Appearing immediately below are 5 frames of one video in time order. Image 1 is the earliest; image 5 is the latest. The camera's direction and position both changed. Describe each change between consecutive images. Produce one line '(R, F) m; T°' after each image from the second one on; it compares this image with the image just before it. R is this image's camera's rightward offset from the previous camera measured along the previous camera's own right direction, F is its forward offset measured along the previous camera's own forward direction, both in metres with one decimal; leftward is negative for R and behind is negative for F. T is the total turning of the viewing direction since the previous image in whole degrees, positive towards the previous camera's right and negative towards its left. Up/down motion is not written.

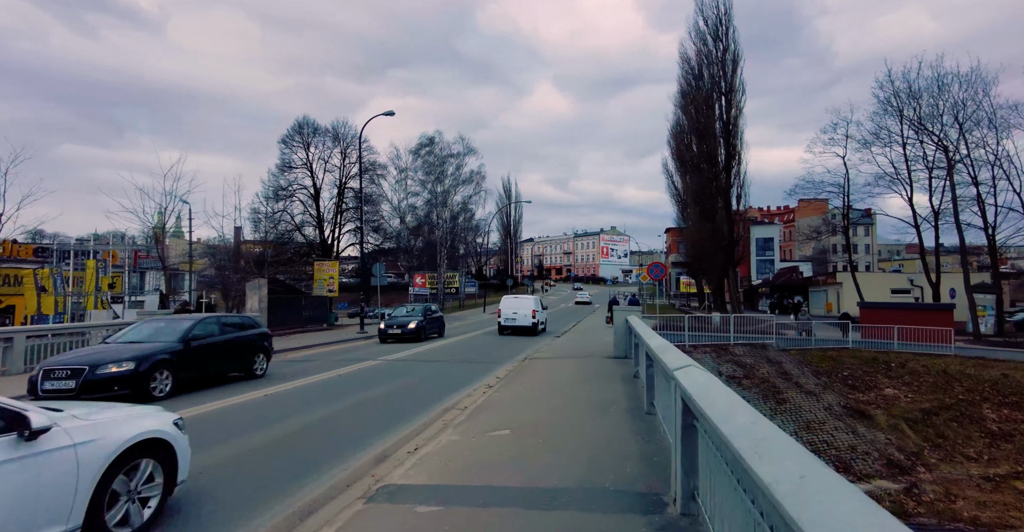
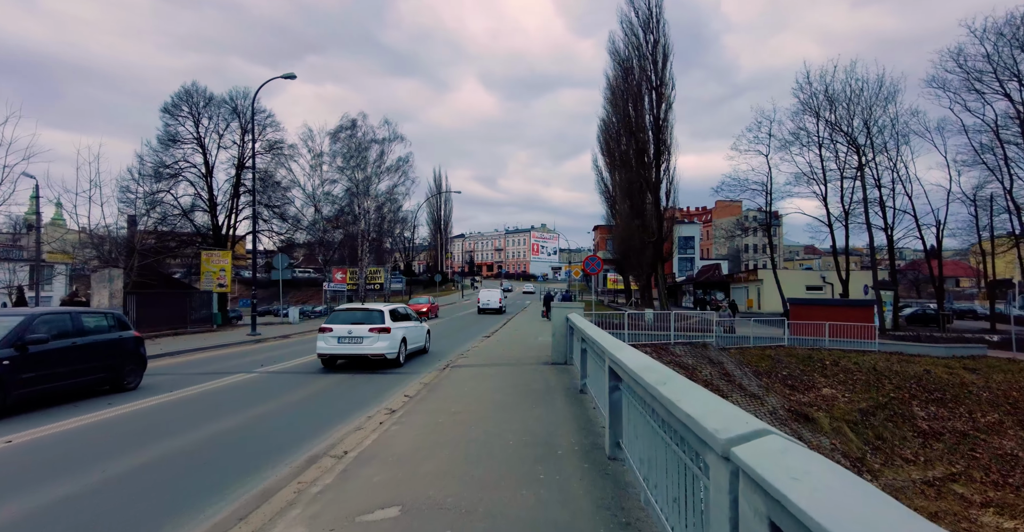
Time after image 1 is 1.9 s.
(+0.4, +2.6) m; +9°
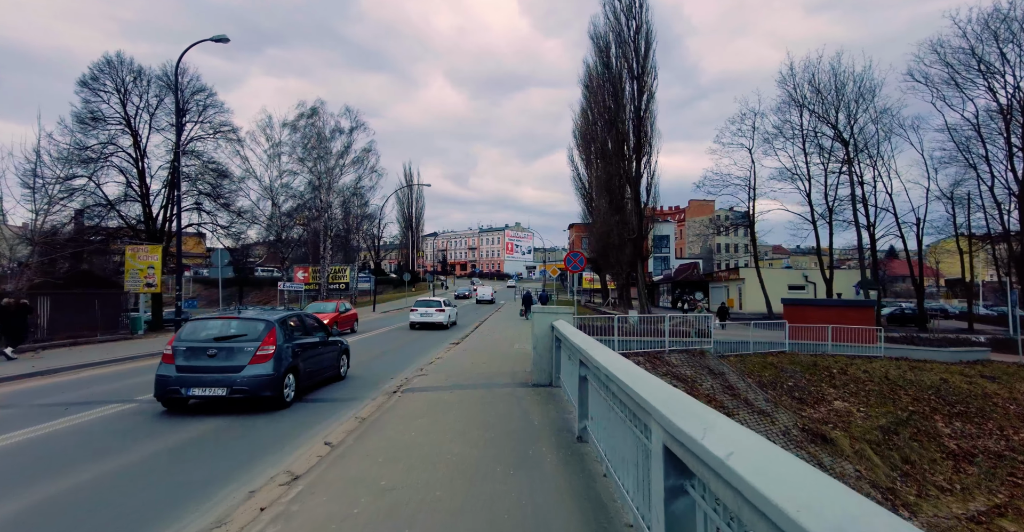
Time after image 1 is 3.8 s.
(+0.1, +2.8) m; +3°
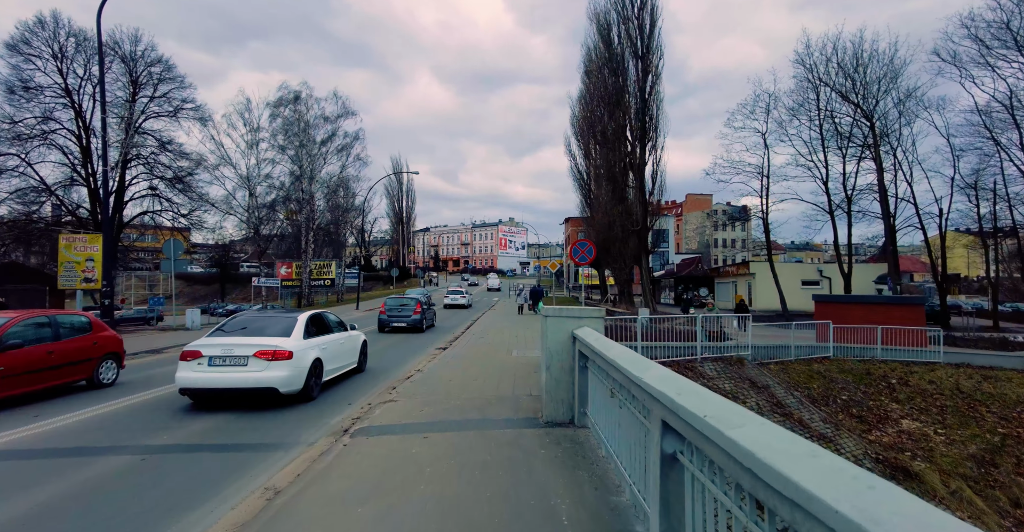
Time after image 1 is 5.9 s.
(-0.1, +3.2) m; +1°
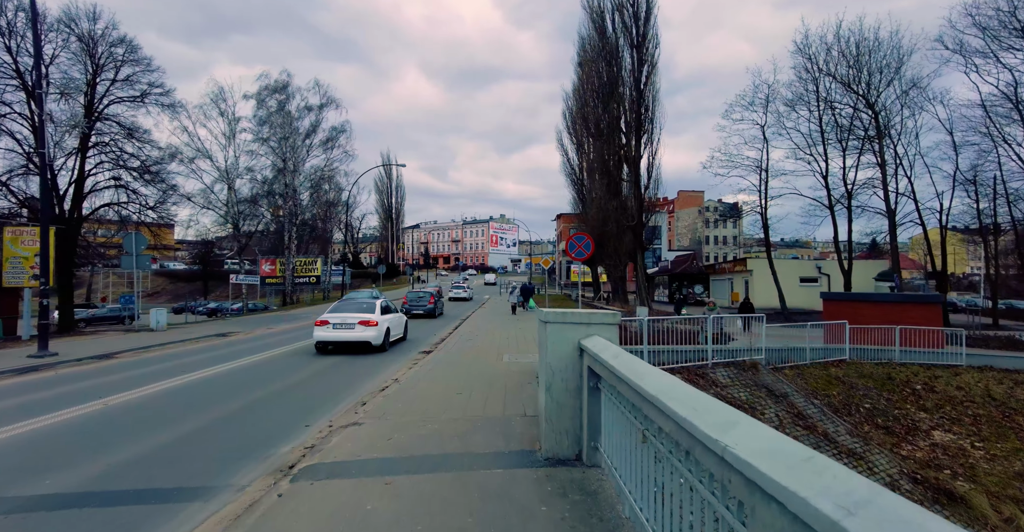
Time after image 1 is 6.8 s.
(0.0, +1.5) m; +1°
